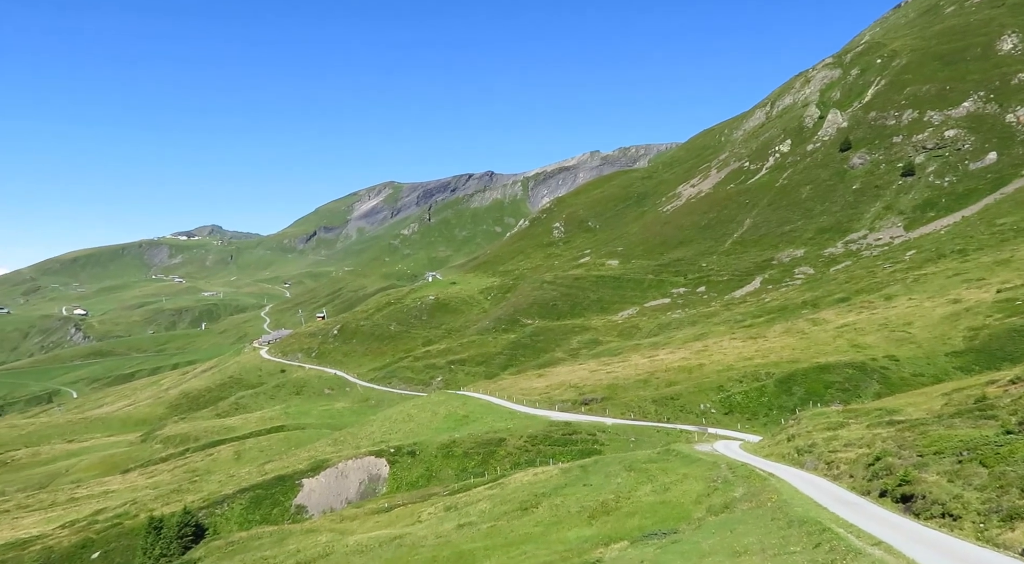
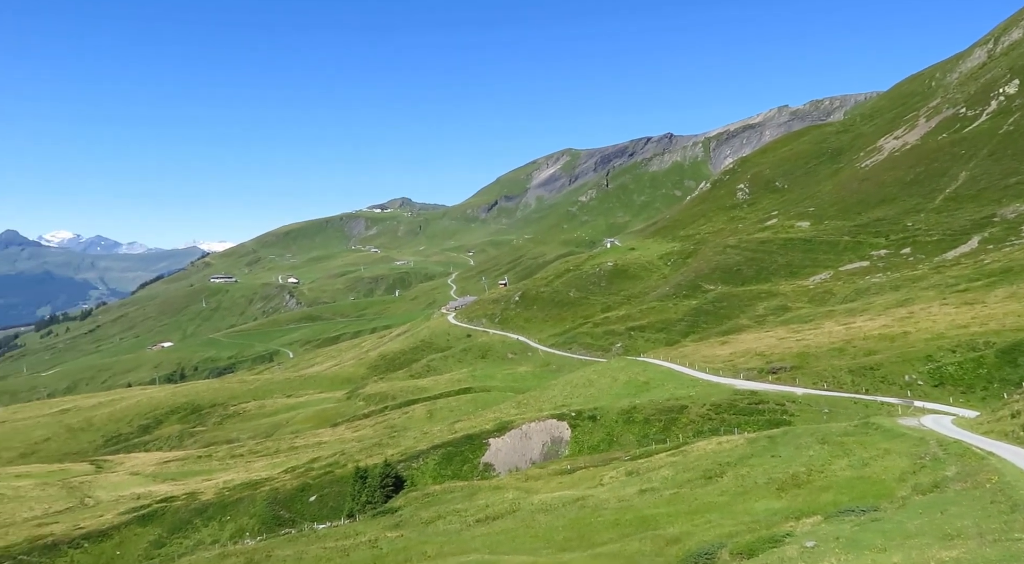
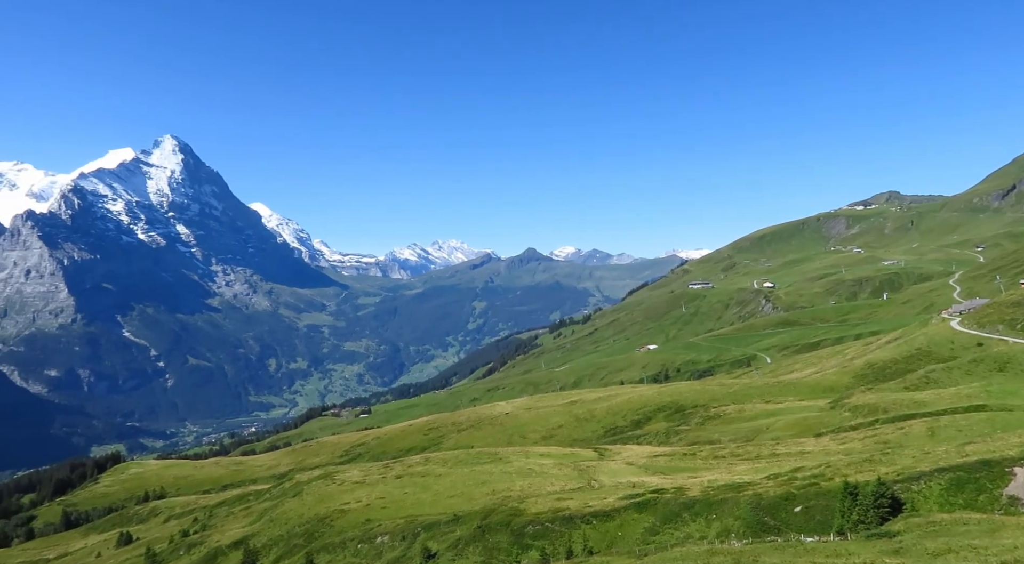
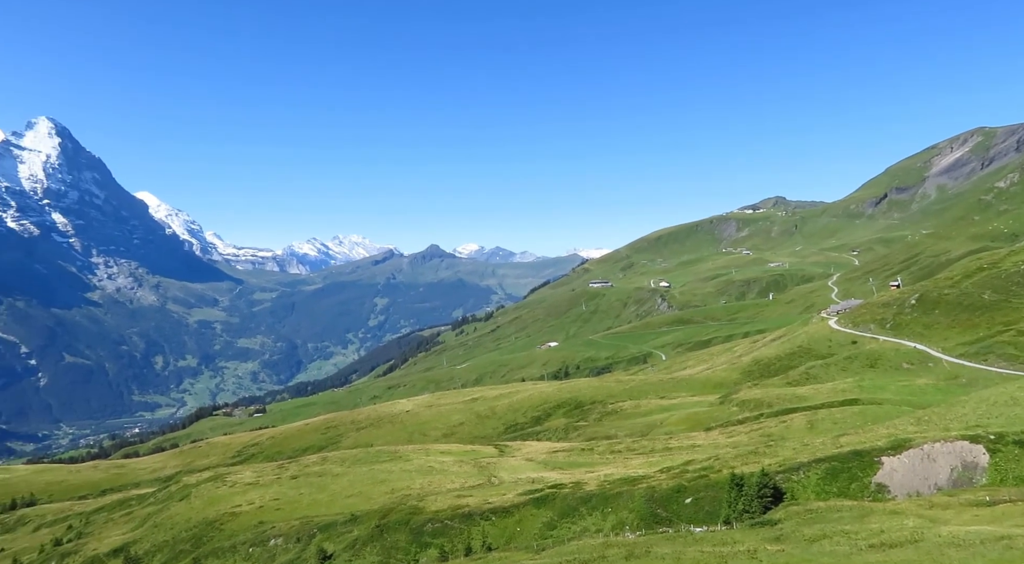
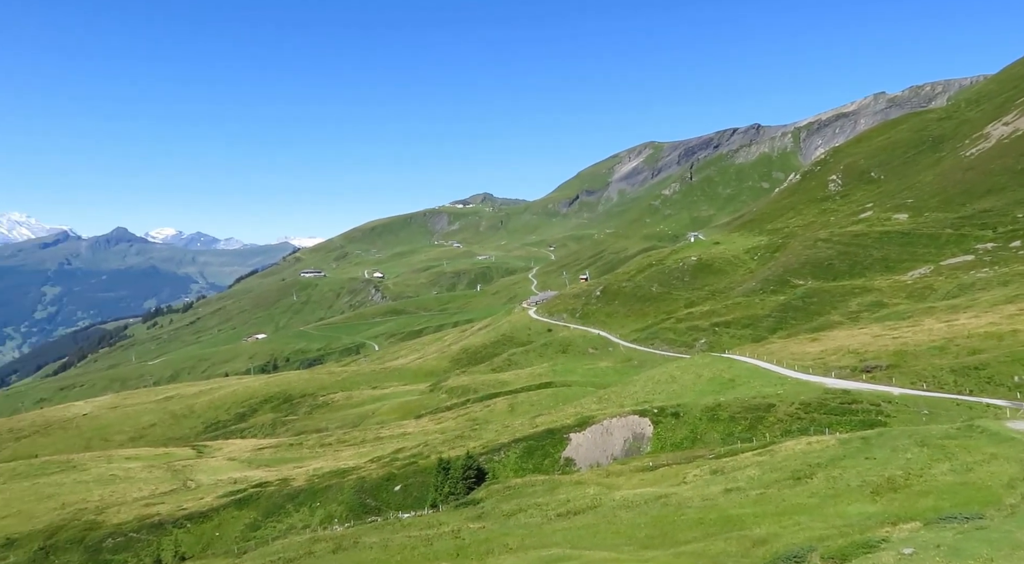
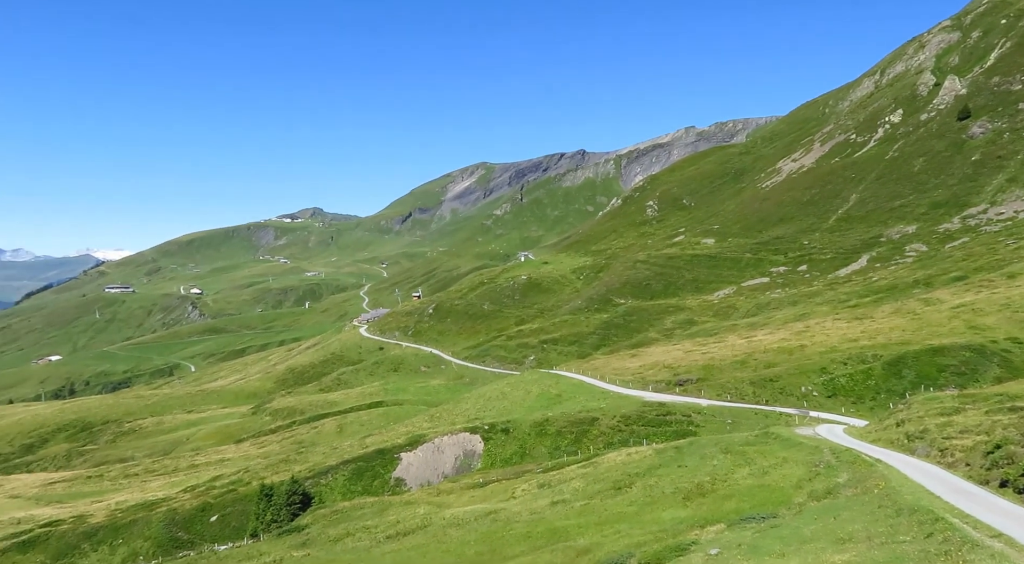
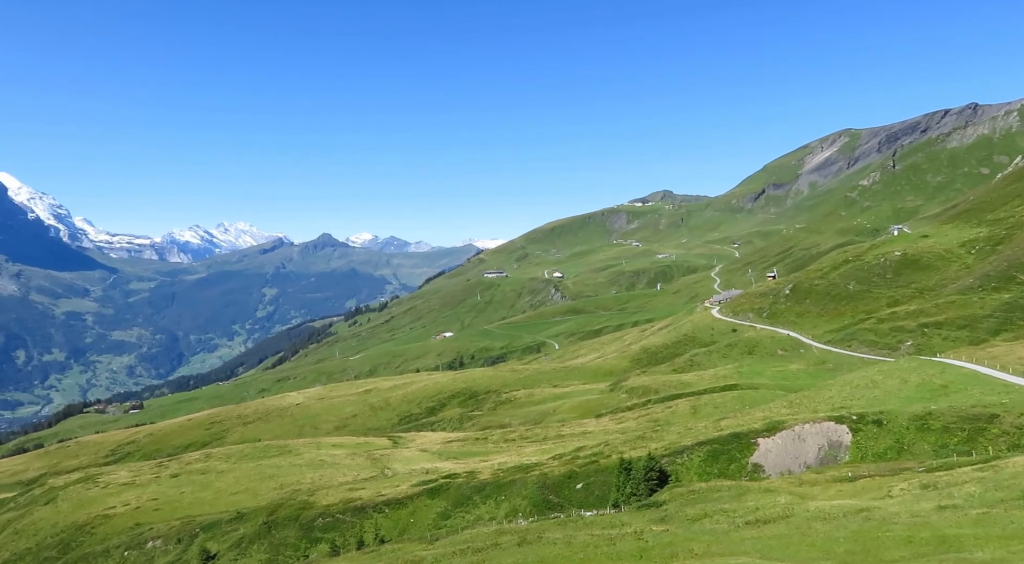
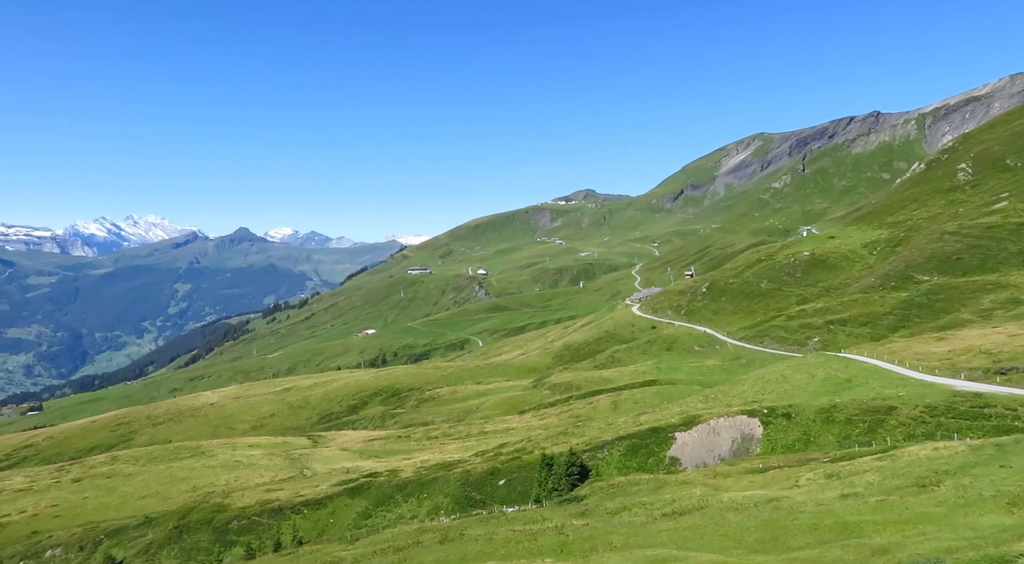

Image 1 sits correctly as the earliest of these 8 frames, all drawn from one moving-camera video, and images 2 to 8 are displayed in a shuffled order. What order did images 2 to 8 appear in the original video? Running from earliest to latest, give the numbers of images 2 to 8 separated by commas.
6, 2, 5, 8, 7, 4, 3
